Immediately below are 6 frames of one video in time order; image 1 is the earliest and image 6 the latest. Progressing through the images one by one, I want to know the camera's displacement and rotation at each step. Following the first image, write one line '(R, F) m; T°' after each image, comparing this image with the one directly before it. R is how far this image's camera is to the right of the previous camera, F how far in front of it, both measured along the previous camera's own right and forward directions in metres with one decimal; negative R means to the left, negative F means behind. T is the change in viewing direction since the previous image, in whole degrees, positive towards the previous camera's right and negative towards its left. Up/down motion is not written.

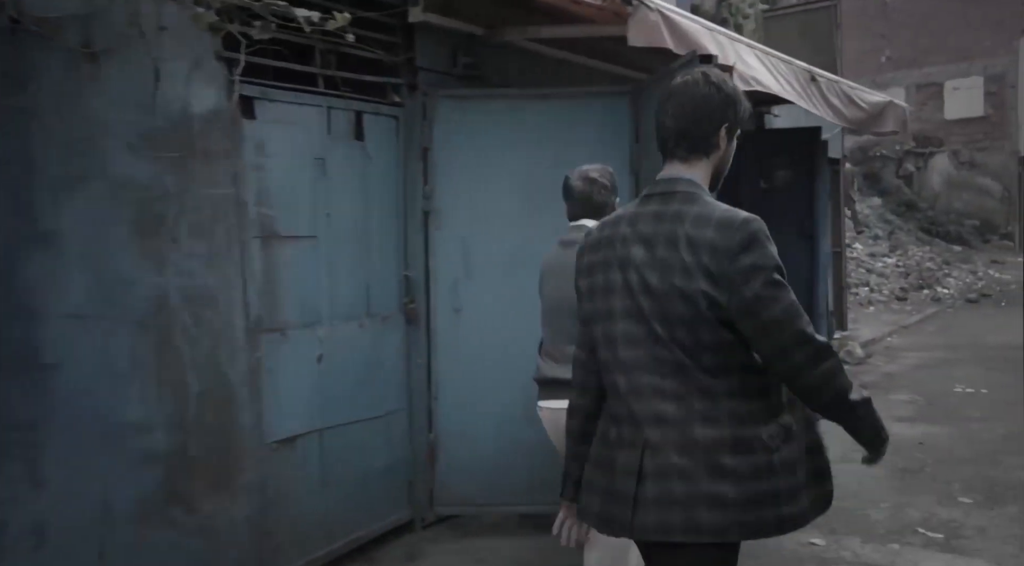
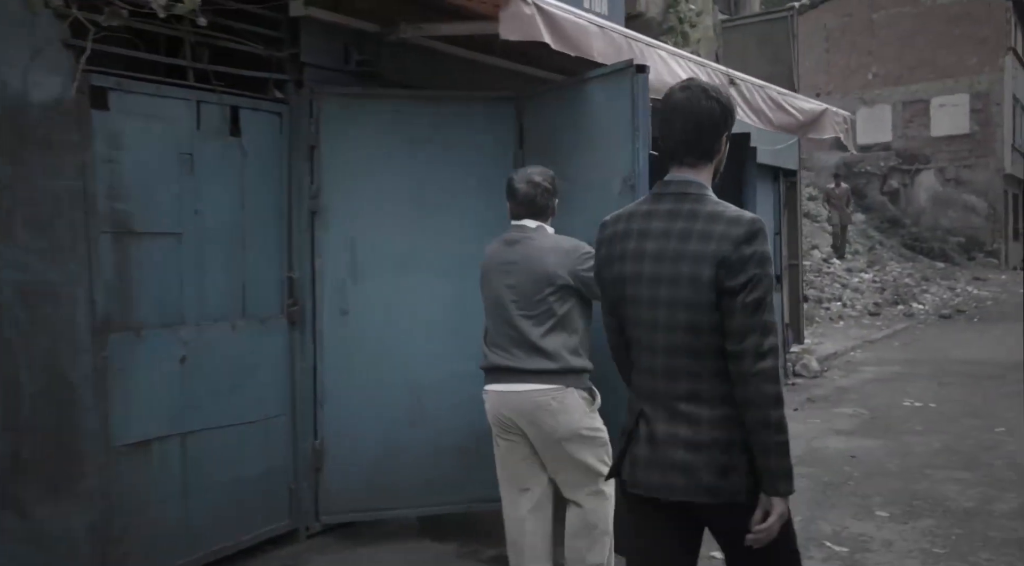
(+0.5, +0.1) m; 0°
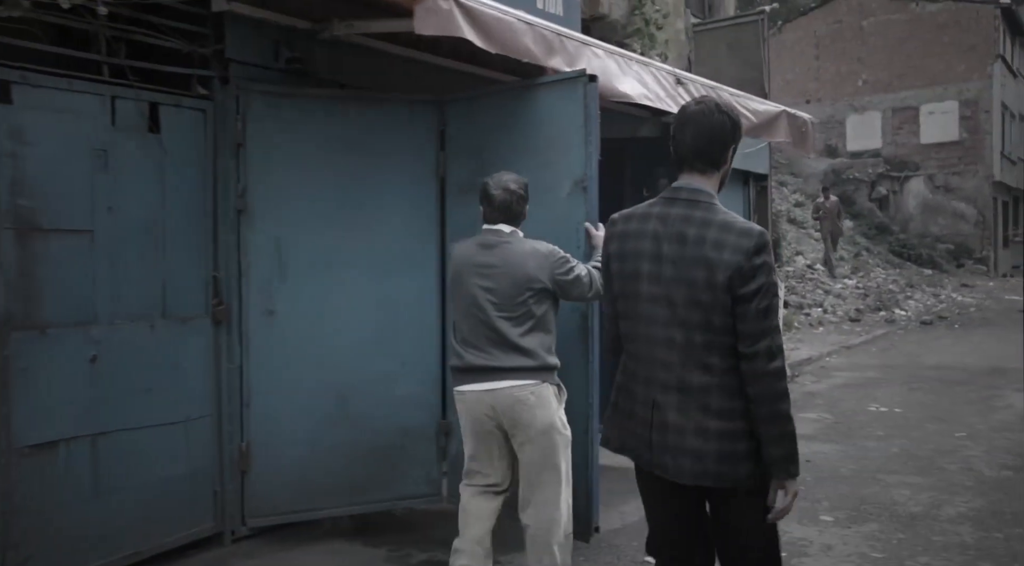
(+0.3, +0.1) m; 0°
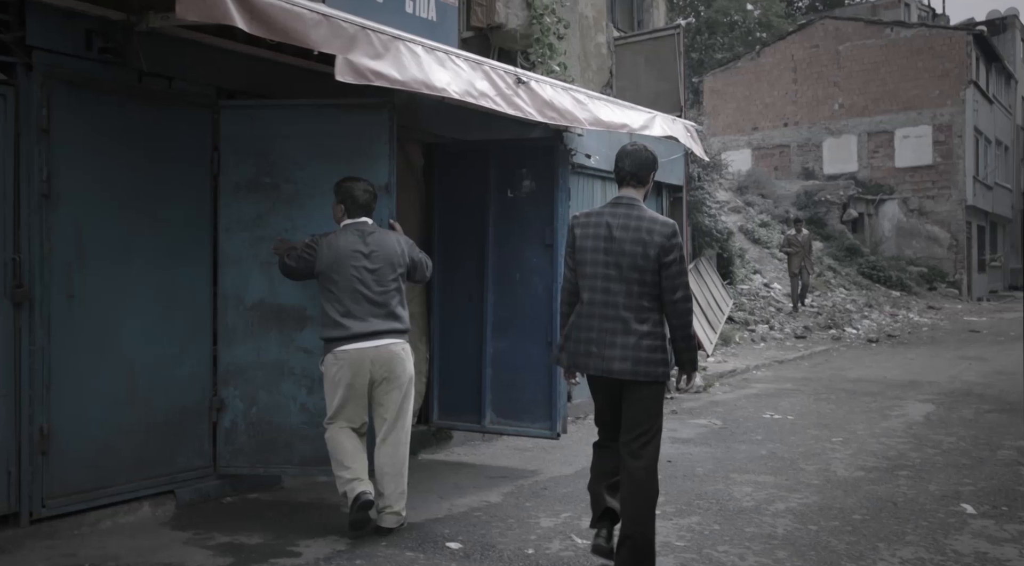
(+0.9, -0.1) m; 0°
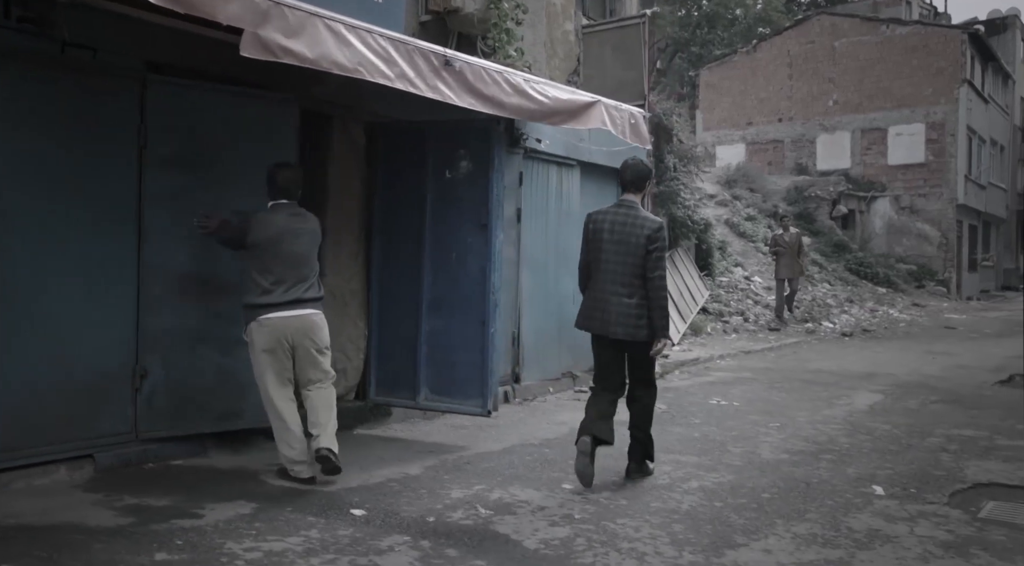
(+0.5, -0.1) m; 0°
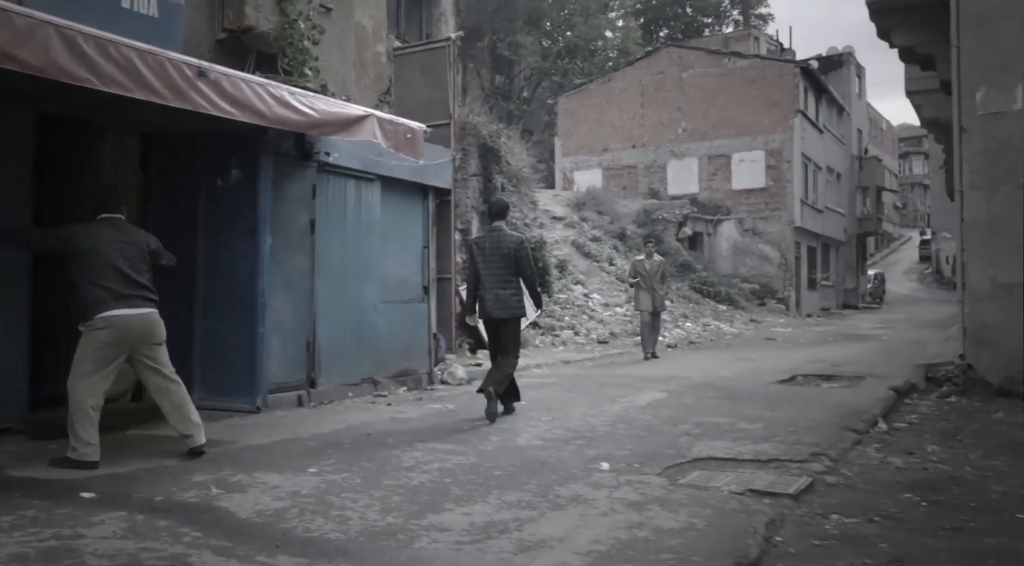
(+0.8, -0.5) m; +8°
